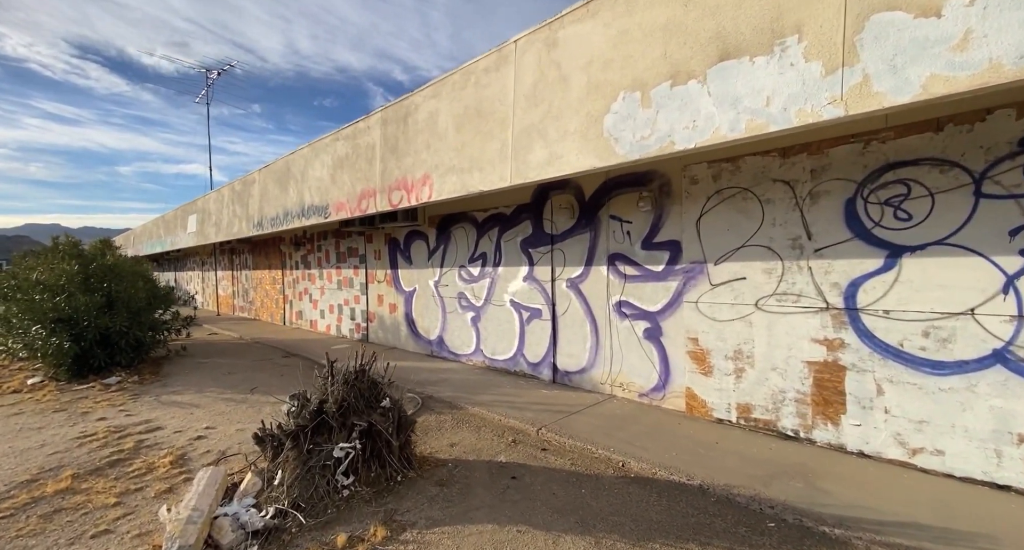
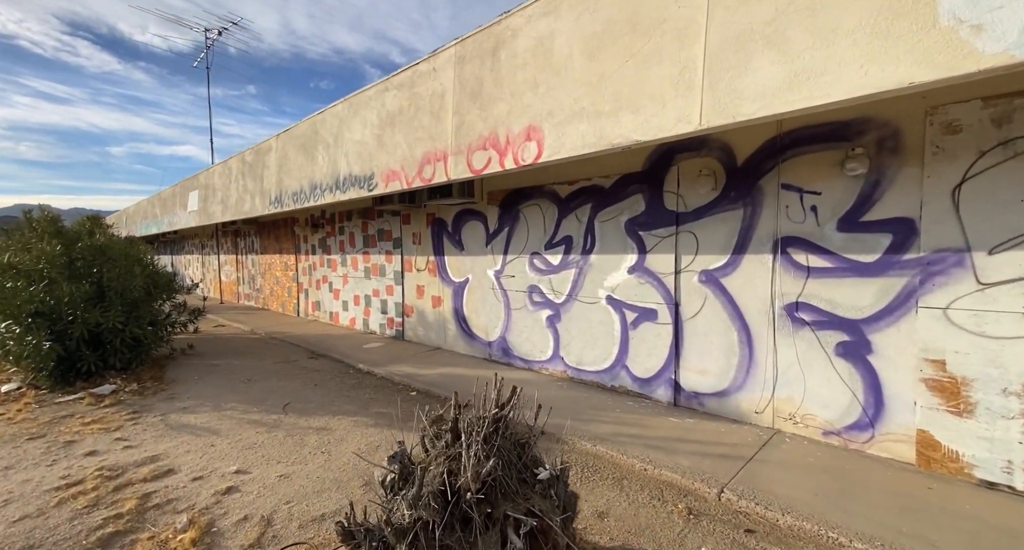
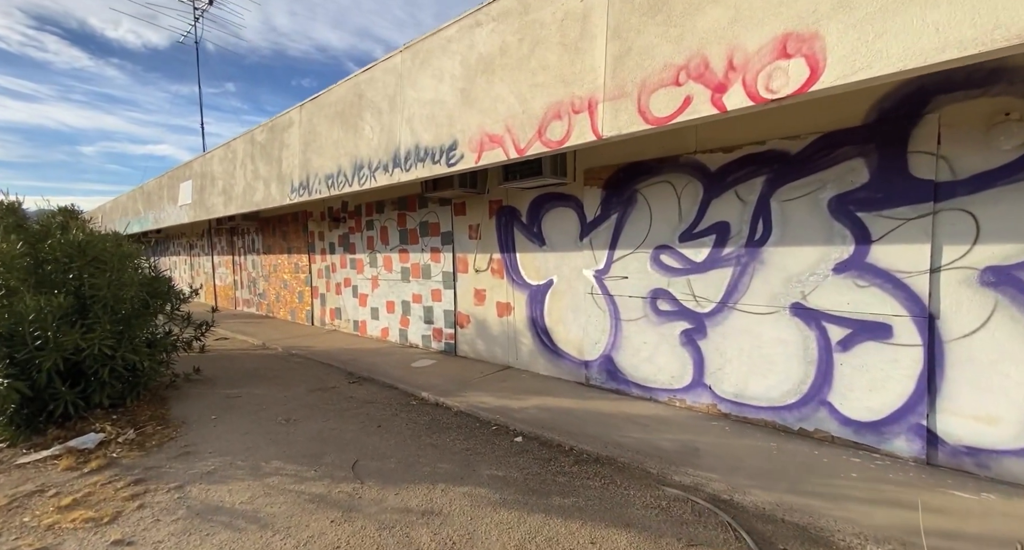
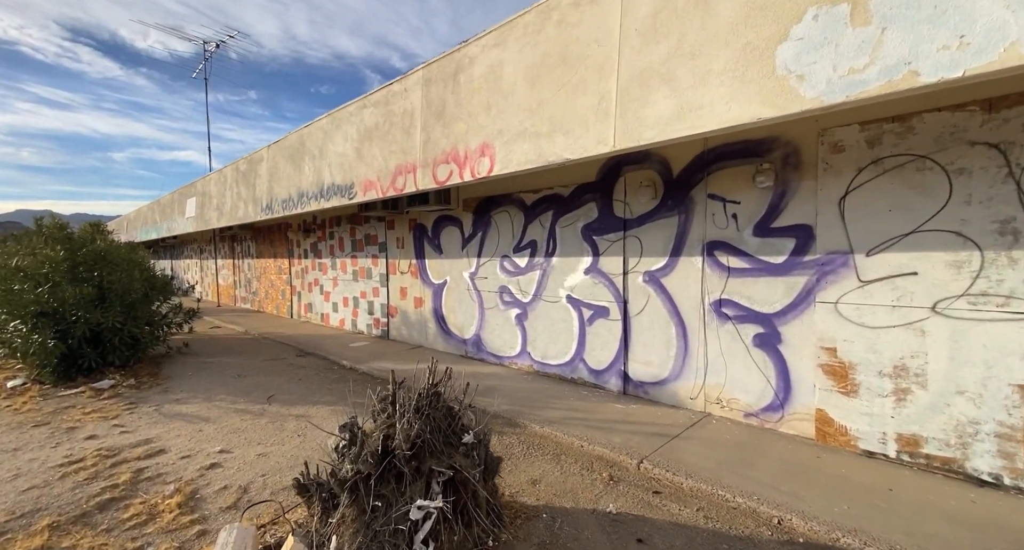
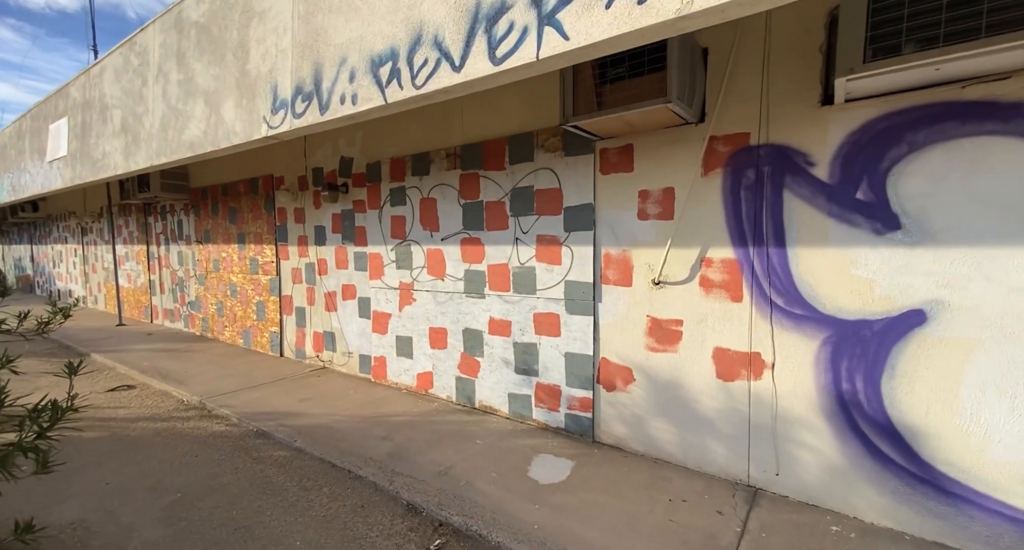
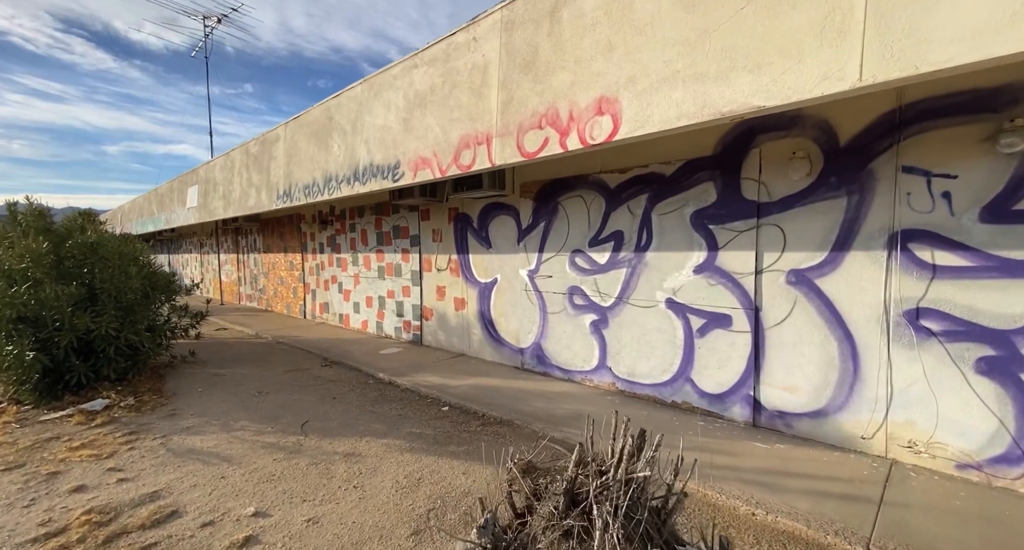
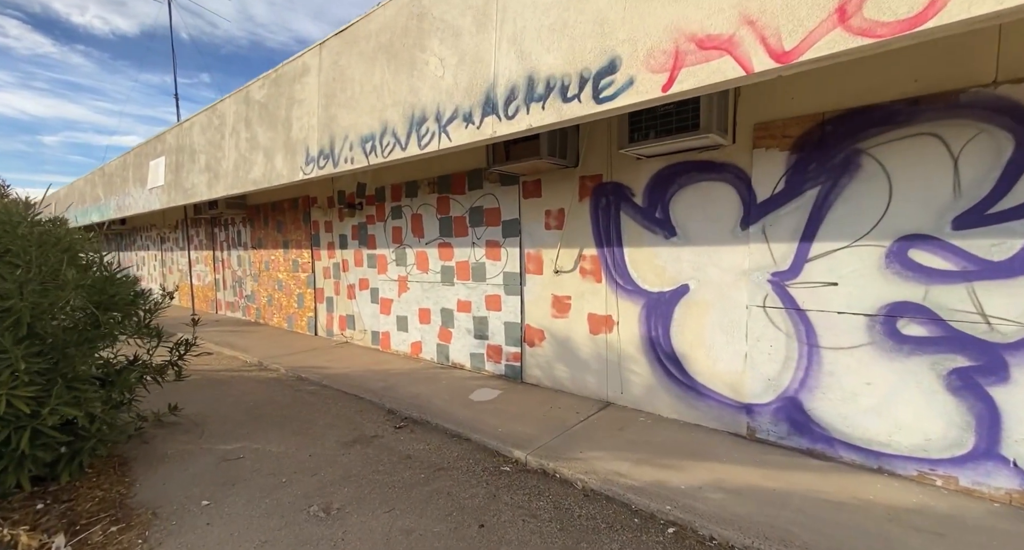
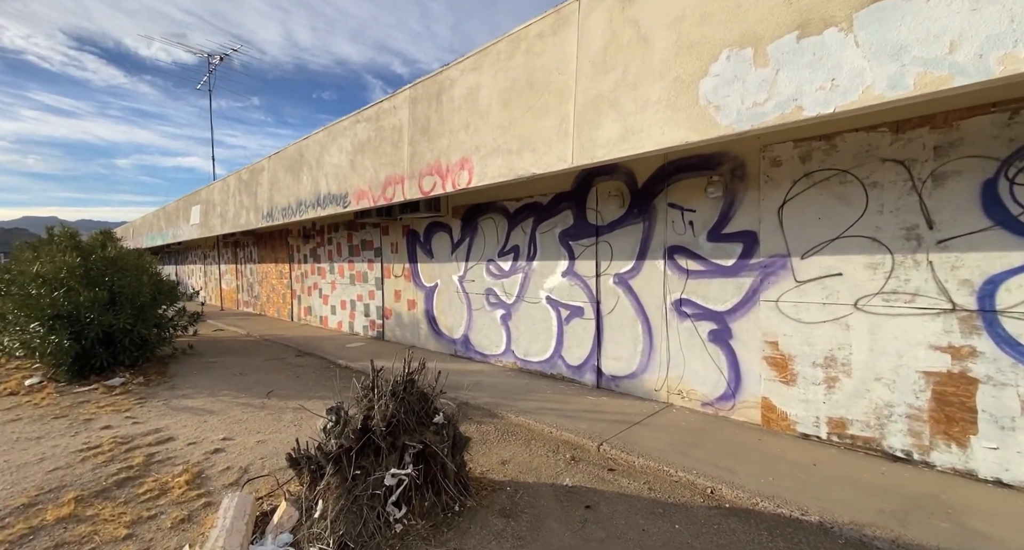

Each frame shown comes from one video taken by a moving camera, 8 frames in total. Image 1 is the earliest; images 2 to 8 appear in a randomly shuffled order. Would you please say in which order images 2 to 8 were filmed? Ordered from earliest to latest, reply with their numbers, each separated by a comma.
8, 4, 2, 6, 3, 7, 5
